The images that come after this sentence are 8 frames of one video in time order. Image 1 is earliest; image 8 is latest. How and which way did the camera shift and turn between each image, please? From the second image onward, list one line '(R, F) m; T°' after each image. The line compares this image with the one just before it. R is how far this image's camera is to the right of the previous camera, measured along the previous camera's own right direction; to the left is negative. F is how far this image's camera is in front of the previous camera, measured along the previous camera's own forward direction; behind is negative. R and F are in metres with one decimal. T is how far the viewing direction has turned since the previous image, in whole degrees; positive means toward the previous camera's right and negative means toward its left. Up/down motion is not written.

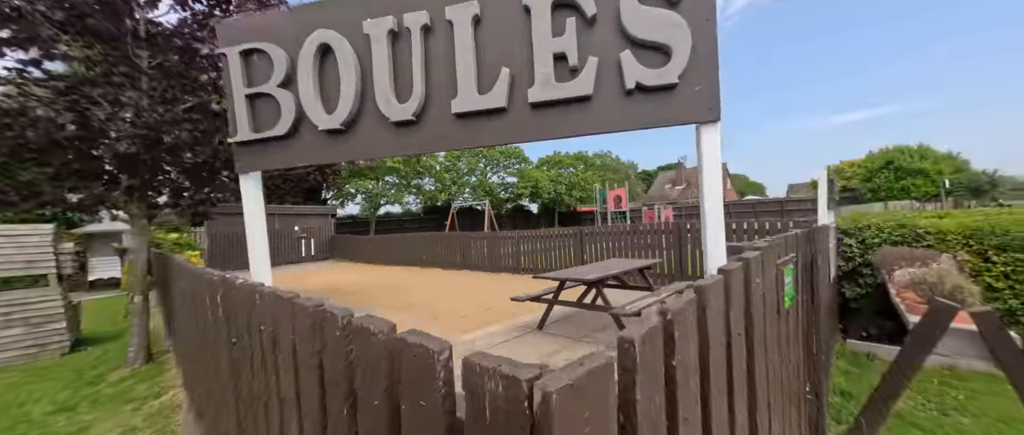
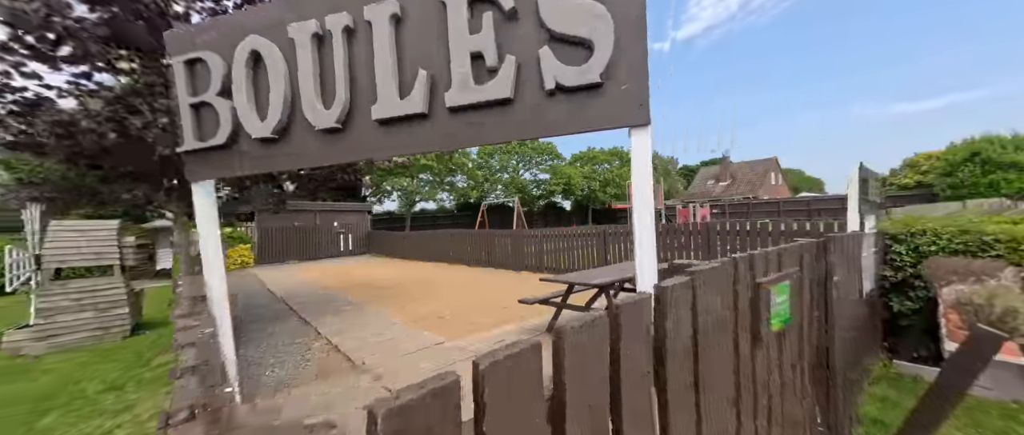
(+0.4, +0.1) m; -6°
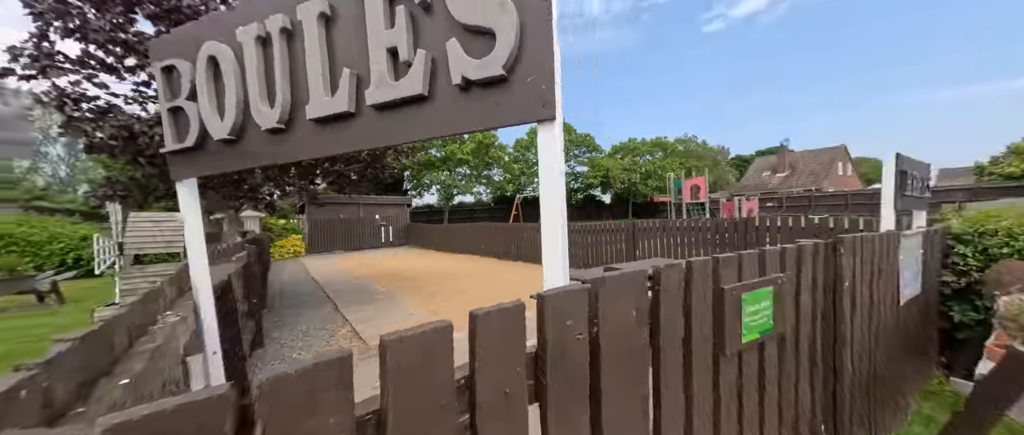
(+0.4, +0.1) m; -7°
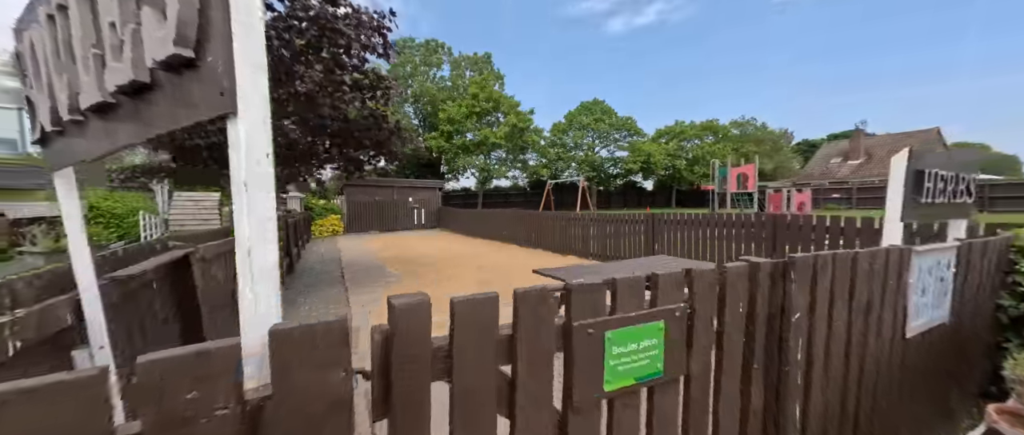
(+0.7, +0.3) m; -7°
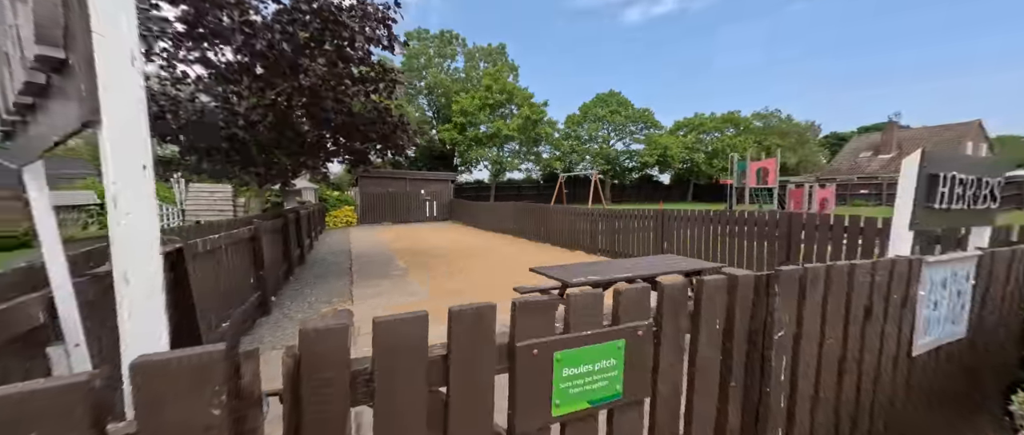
(+0.2, +0.1) m; -2°
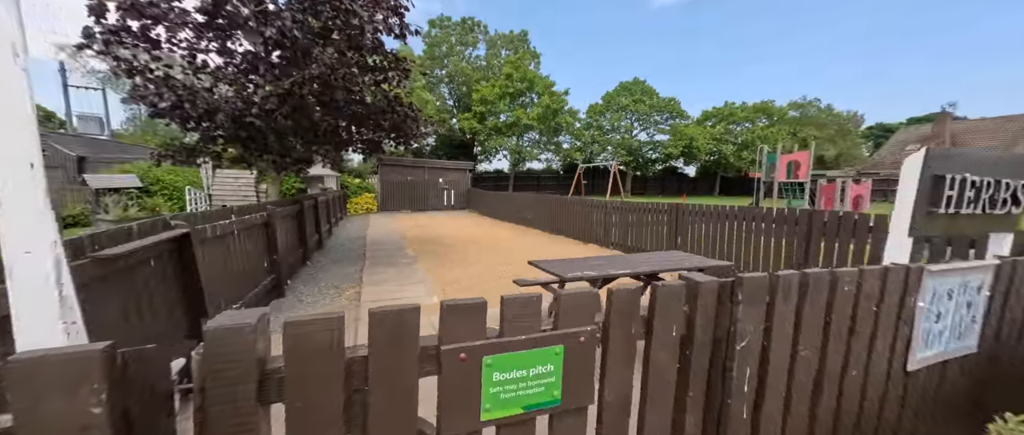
(+0.3, 0.0) m; -3°
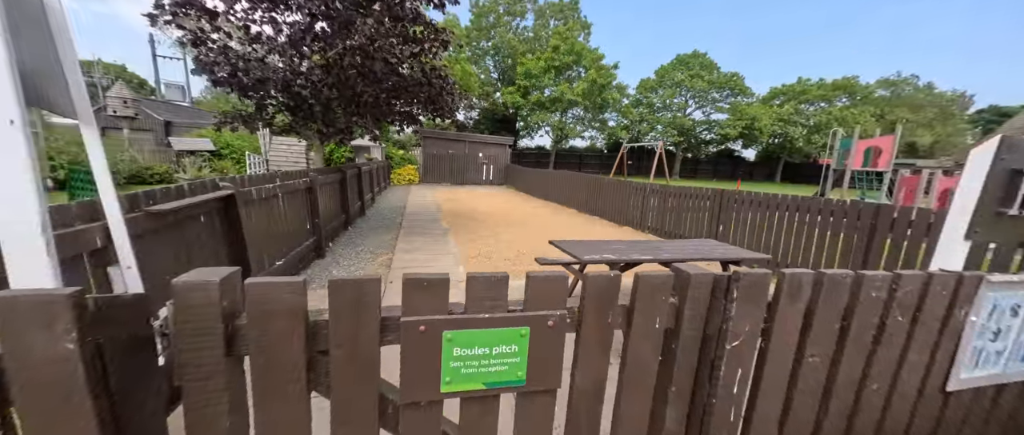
(+0.2, 0.0) m; -7°
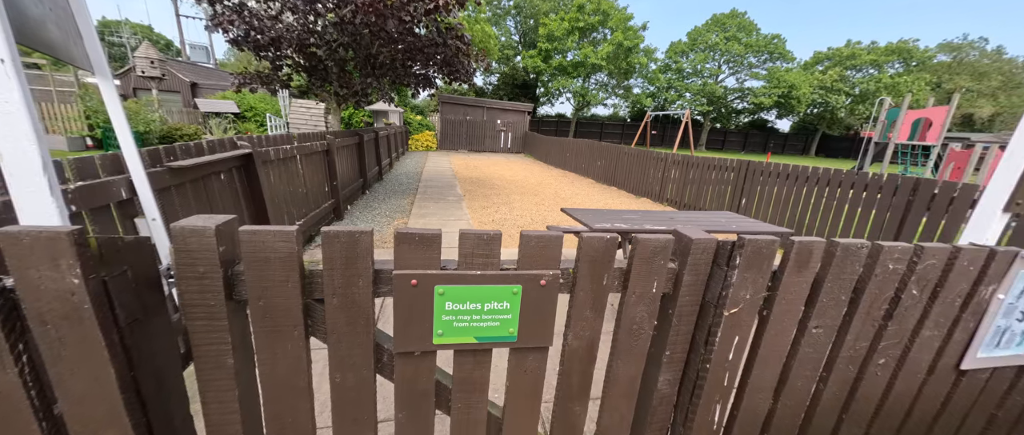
(+0.1, 0.0) m; -3°
